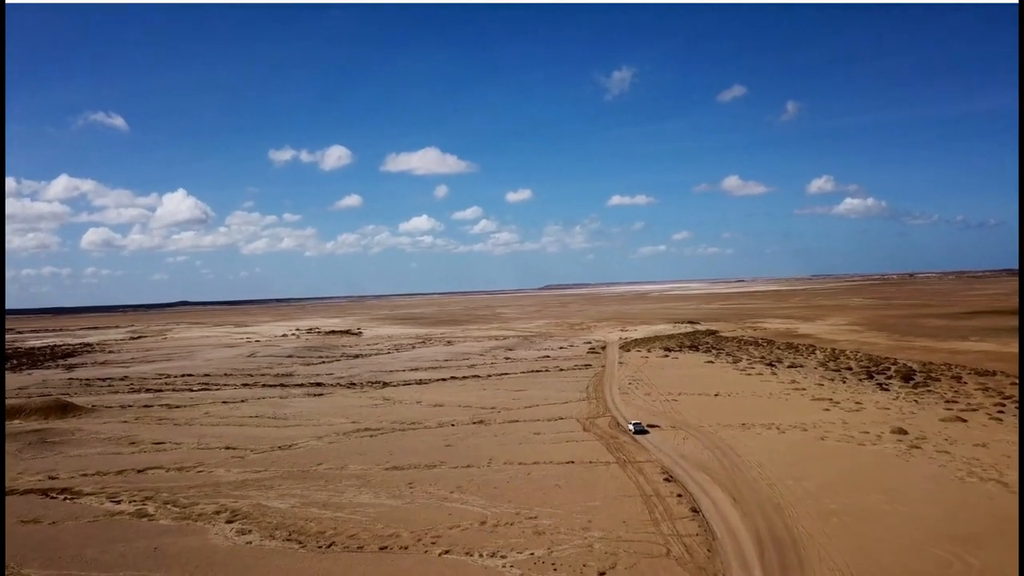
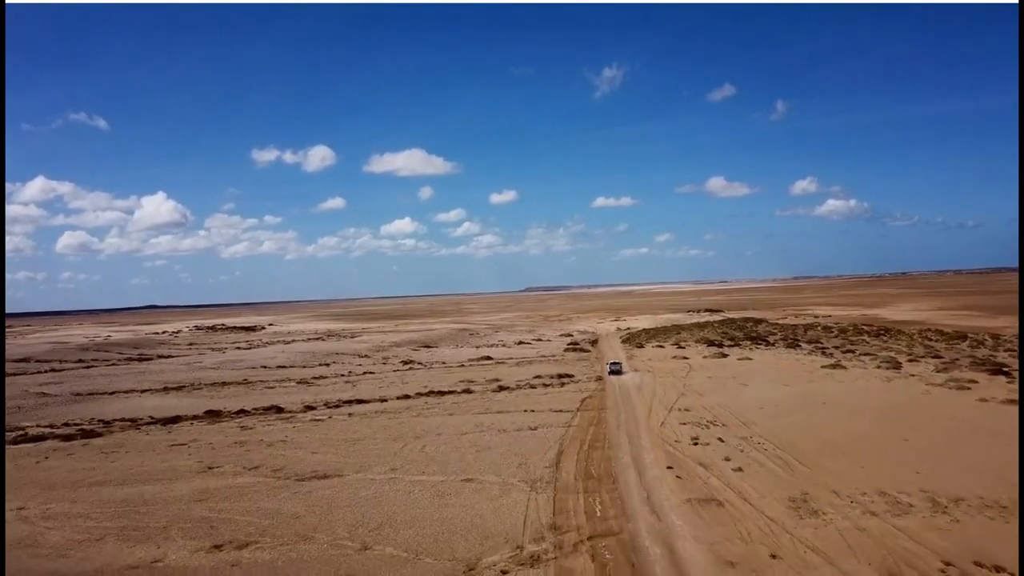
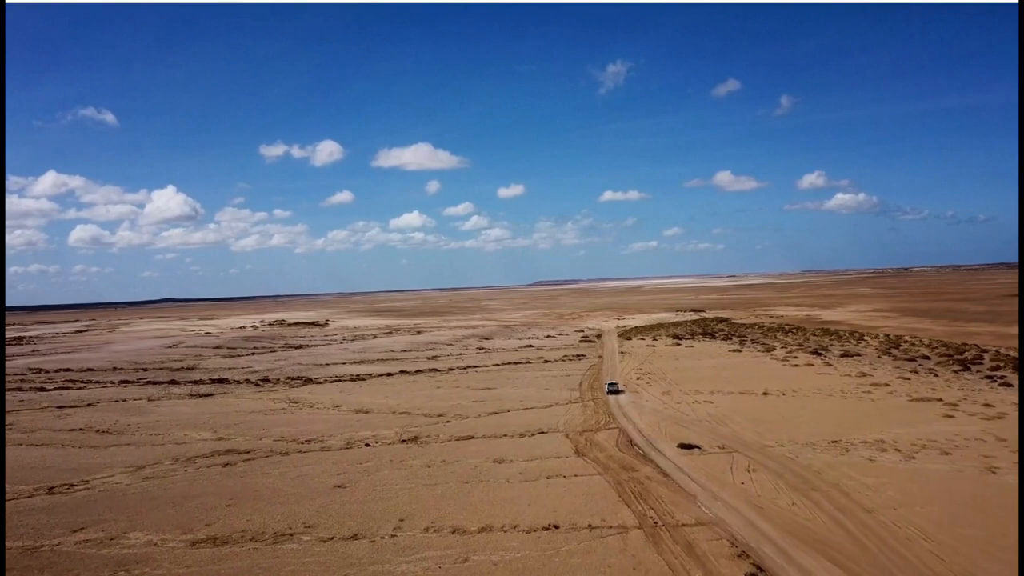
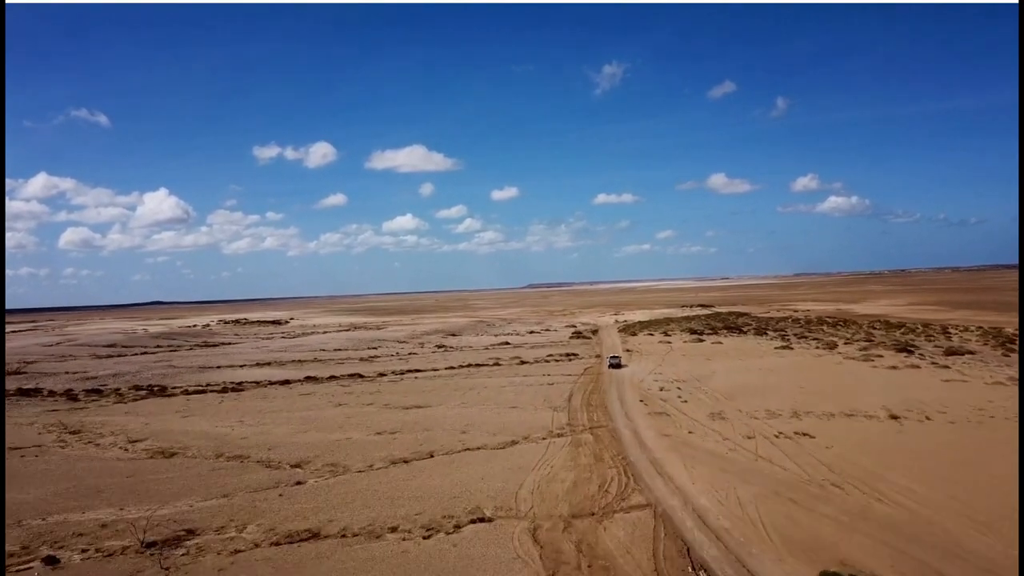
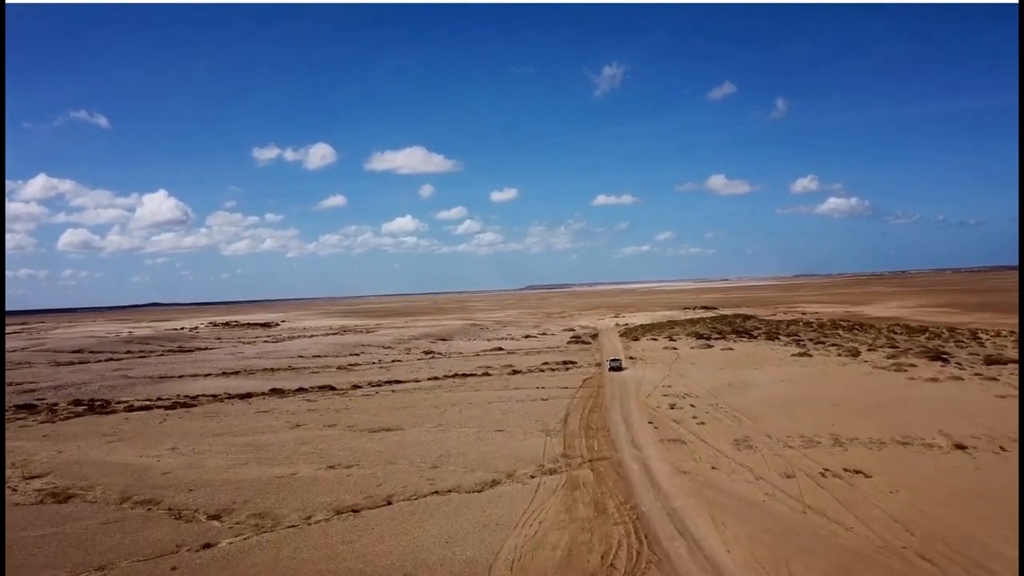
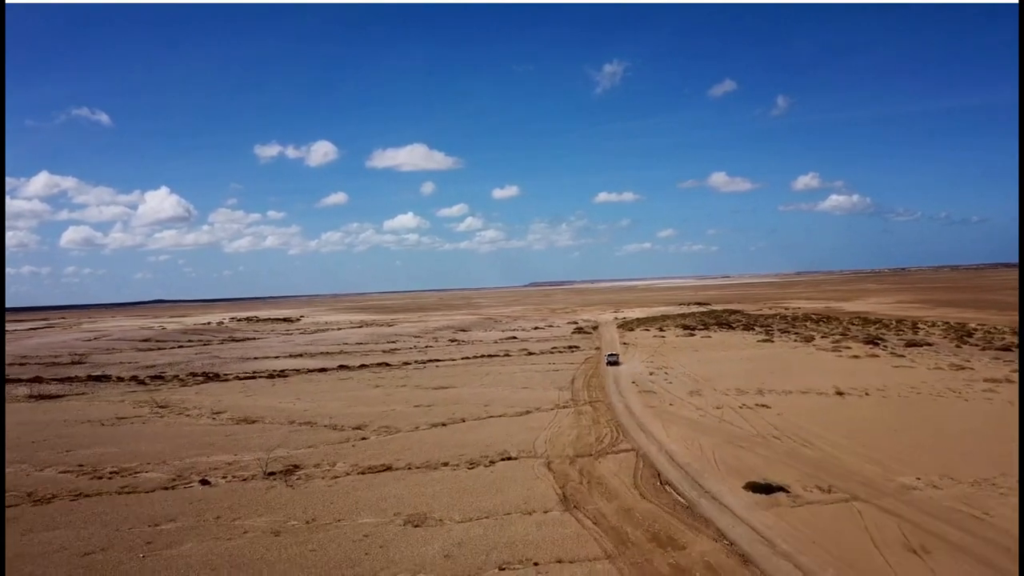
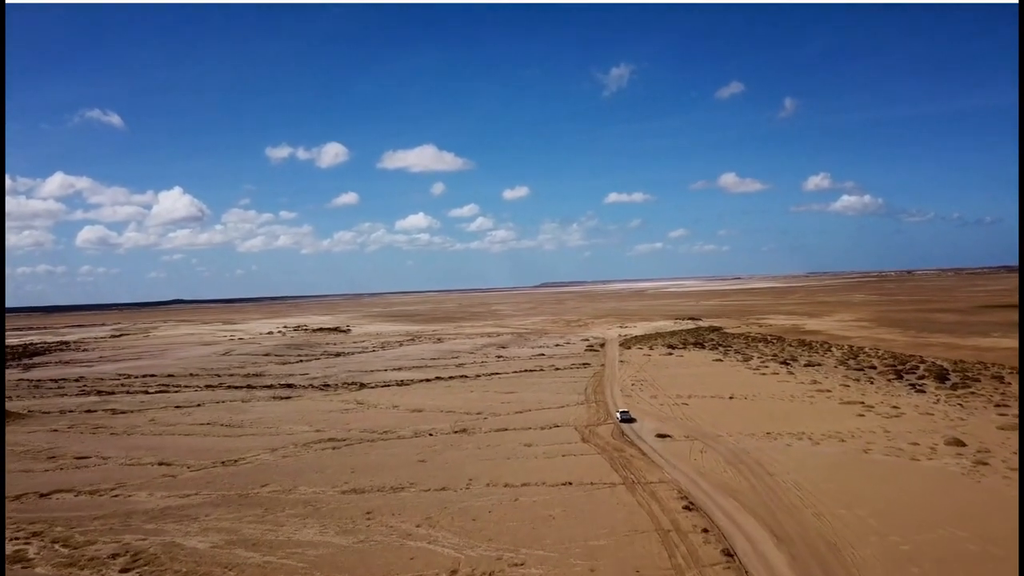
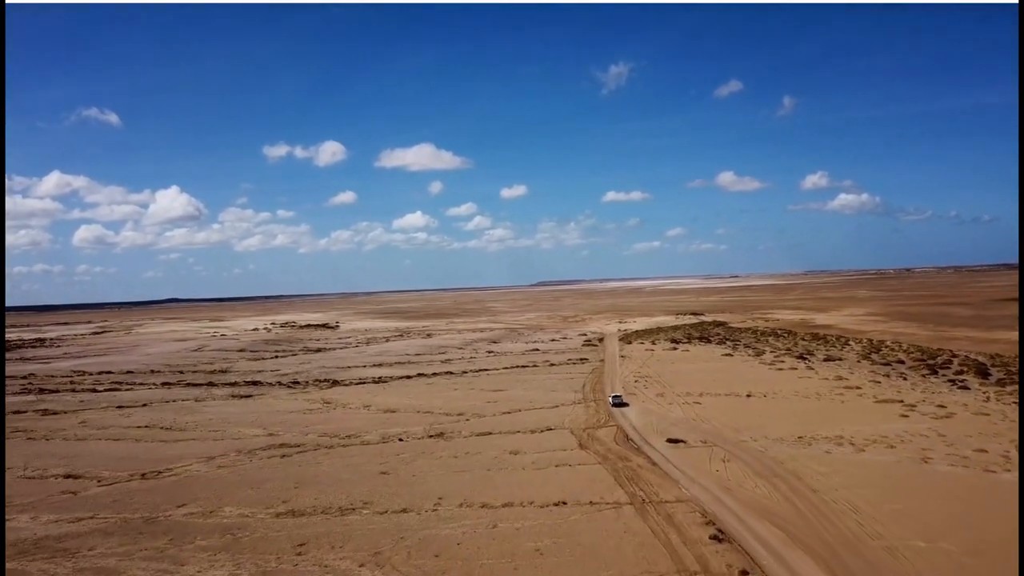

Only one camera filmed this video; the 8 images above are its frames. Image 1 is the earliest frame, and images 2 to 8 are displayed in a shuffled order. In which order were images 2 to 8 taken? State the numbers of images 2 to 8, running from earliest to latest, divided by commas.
7, 8, 3, 6, 4, 5, 2
